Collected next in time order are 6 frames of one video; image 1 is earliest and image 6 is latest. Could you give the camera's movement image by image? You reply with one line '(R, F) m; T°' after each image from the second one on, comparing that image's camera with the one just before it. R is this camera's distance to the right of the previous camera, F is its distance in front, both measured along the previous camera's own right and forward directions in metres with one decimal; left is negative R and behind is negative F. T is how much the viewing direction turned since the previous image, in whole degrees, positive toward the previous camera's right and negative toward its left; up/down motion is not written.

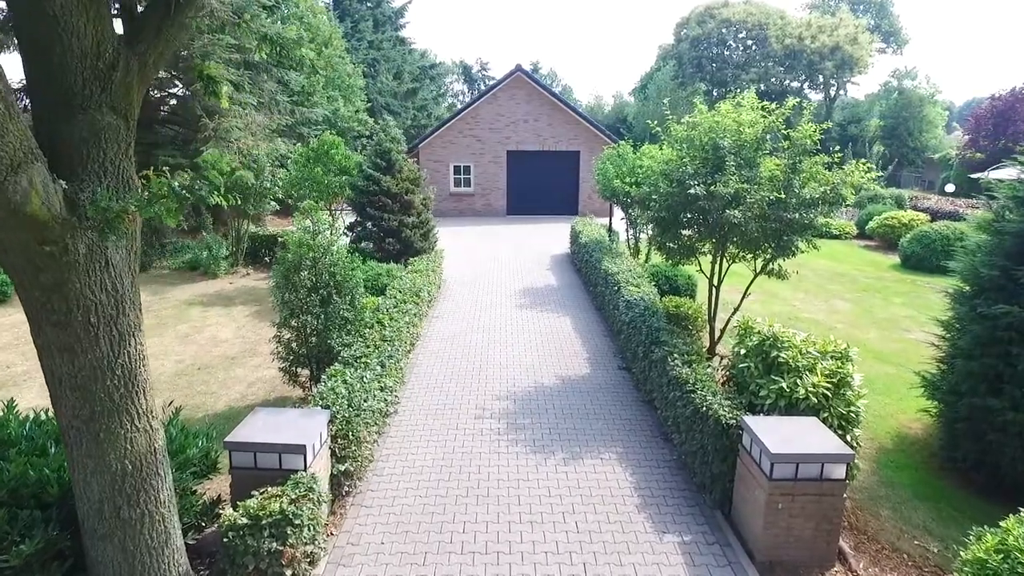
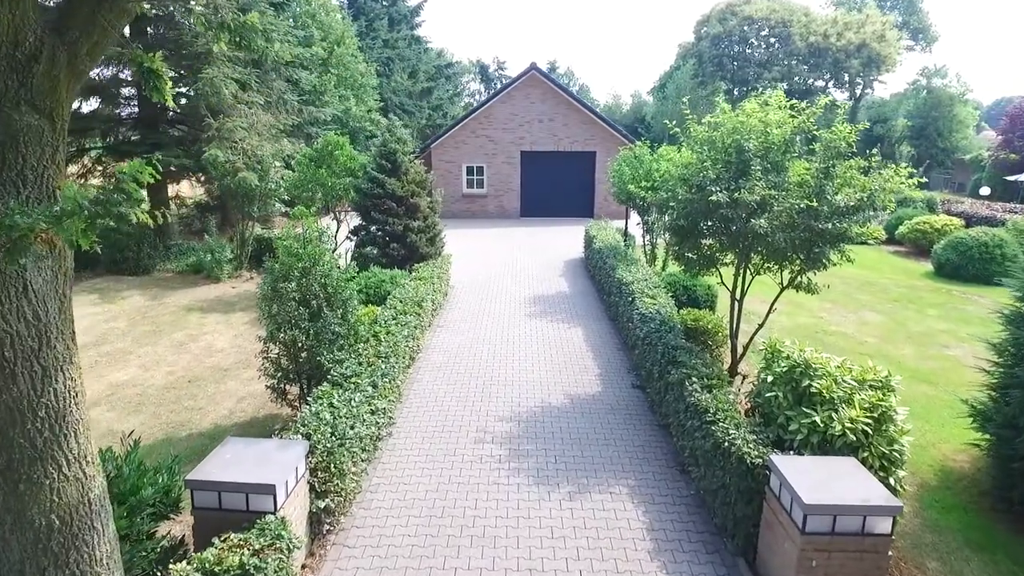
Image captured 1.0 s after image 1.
(+0.1, +0.6) m; -2°
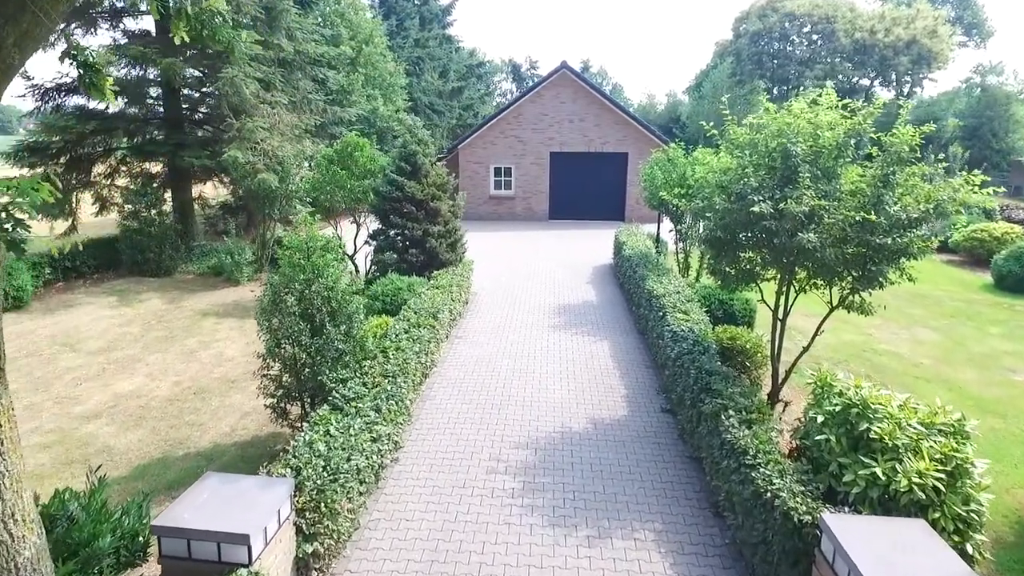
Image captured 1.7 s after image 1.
(+0.1, +0.6) m; -3°
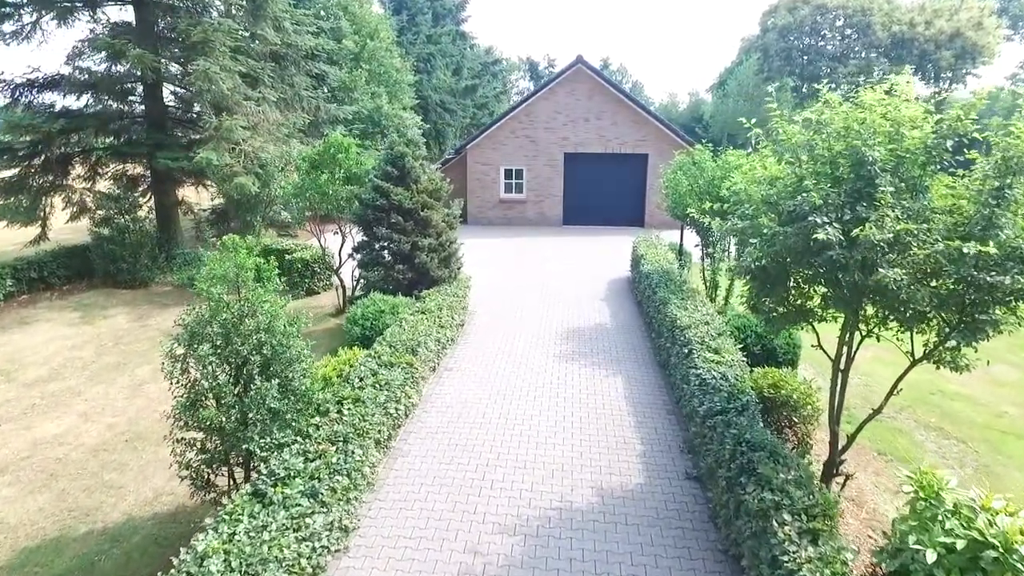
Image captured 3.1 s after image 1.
(+0.3, +1.5) m; -2°
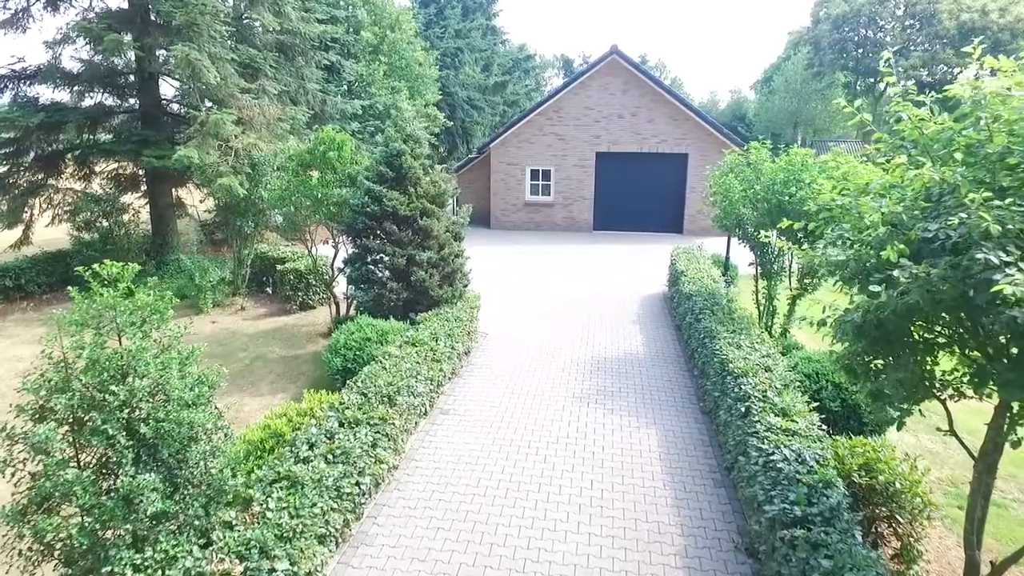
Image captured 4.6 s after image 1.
(+0.3, +1.7) m; -3°
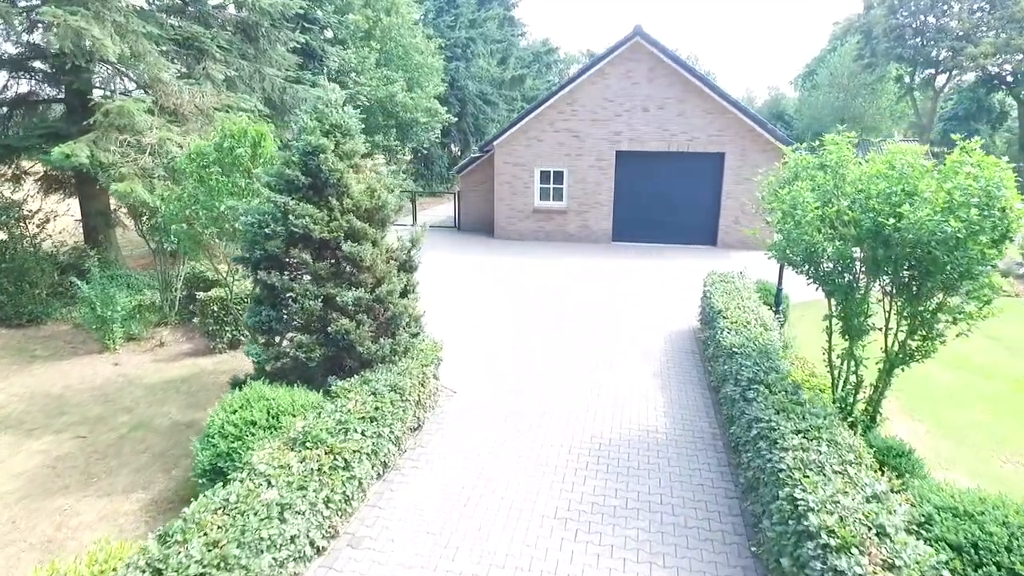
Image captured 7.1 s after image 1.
(+0.7, +2.8) m; -3°
